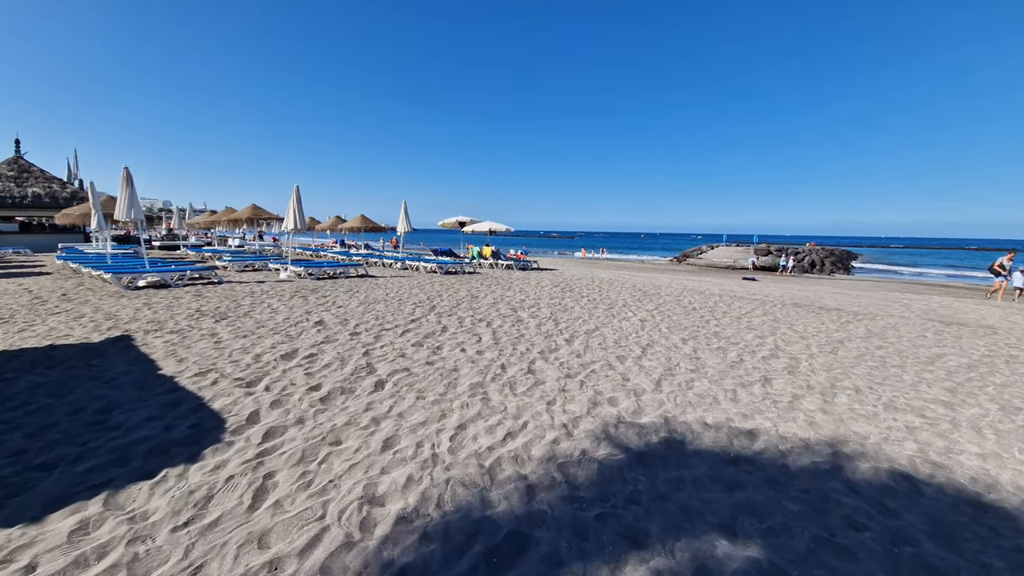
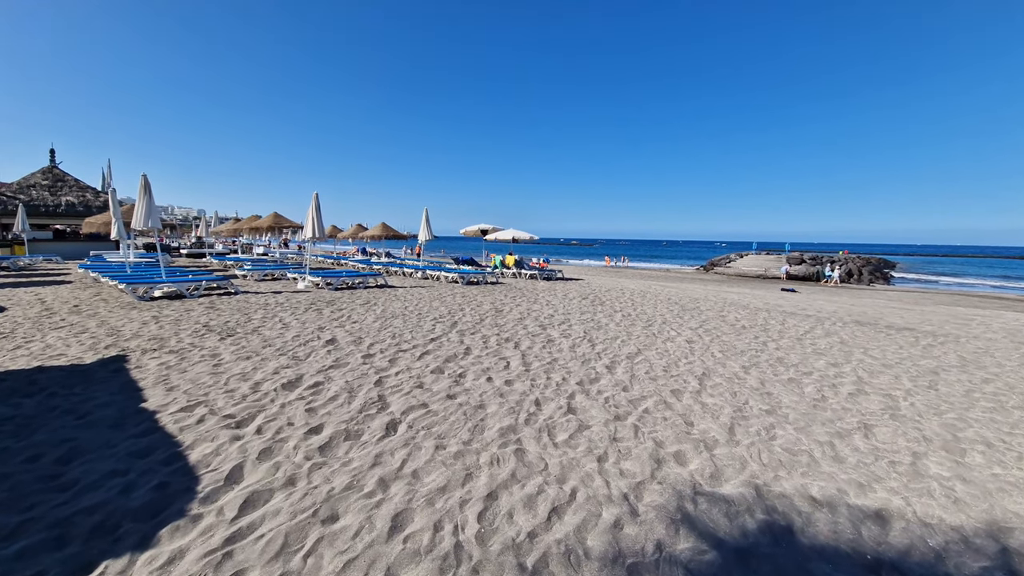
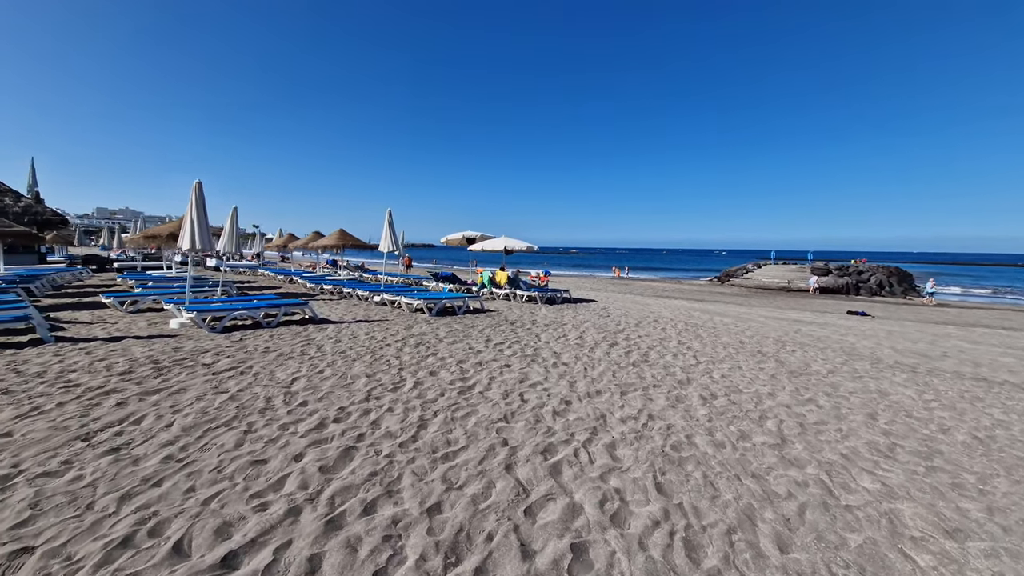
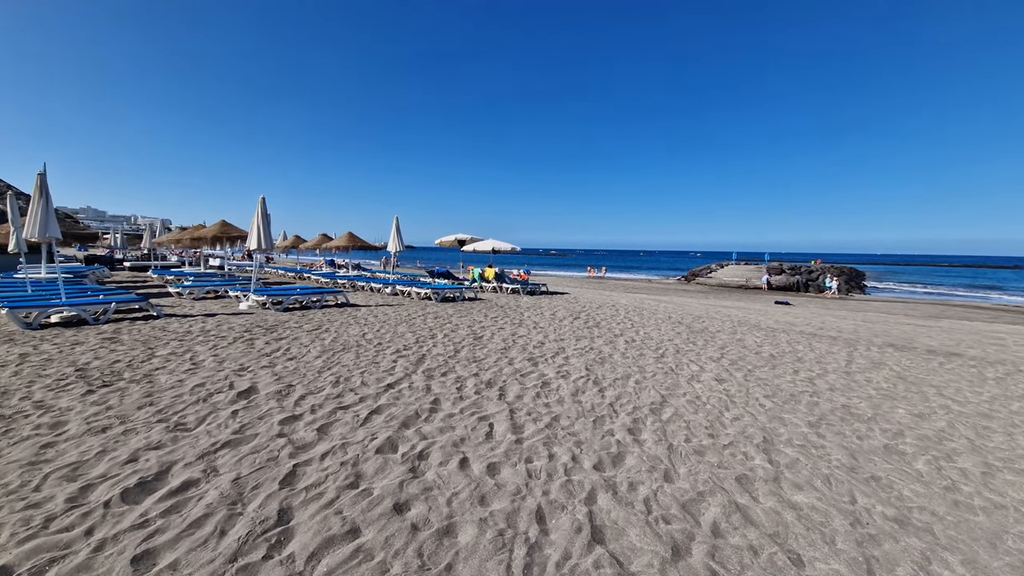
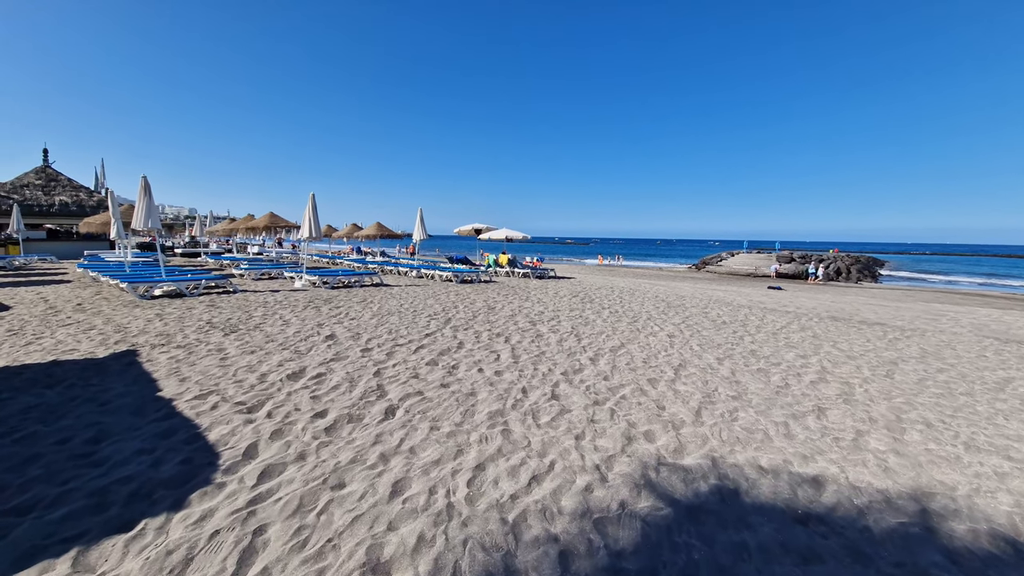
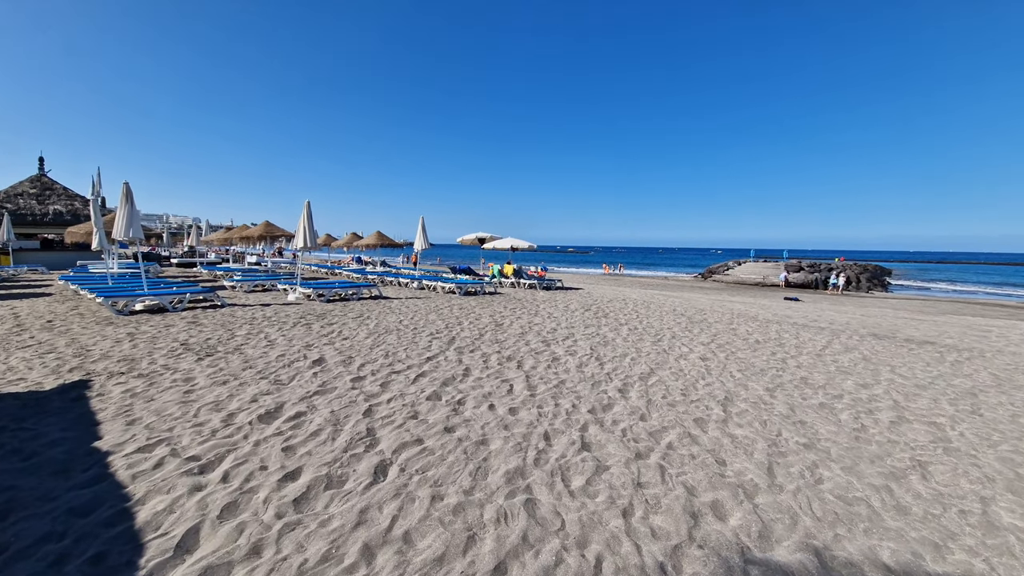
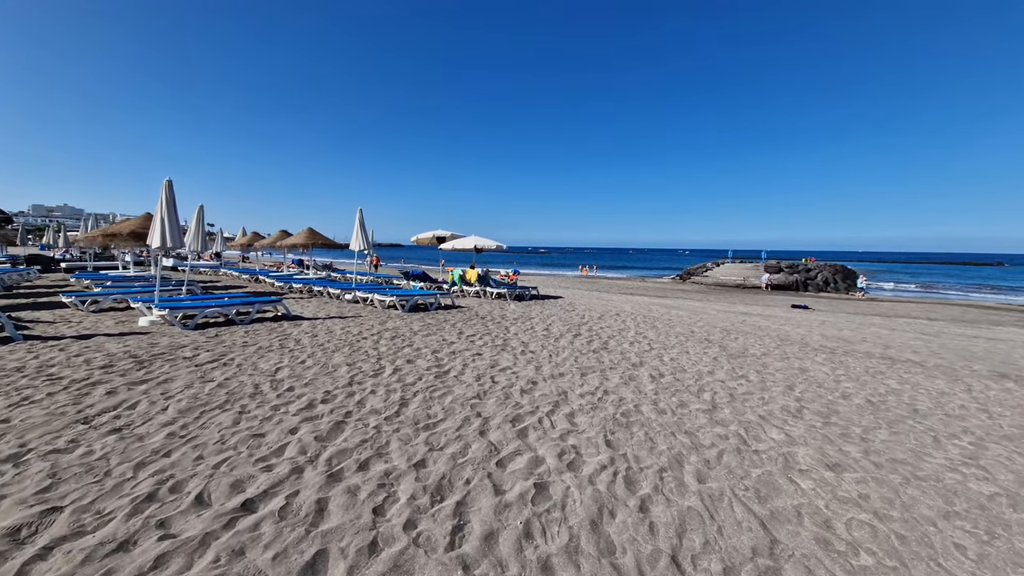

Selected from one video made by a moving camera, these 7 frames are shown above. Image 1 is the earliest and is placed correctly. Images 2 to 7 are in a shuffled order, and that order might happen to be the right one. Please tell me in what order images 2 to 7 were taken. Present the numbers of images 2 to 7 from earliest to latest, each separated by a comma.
5, 2, 6, 4, 7, 3
